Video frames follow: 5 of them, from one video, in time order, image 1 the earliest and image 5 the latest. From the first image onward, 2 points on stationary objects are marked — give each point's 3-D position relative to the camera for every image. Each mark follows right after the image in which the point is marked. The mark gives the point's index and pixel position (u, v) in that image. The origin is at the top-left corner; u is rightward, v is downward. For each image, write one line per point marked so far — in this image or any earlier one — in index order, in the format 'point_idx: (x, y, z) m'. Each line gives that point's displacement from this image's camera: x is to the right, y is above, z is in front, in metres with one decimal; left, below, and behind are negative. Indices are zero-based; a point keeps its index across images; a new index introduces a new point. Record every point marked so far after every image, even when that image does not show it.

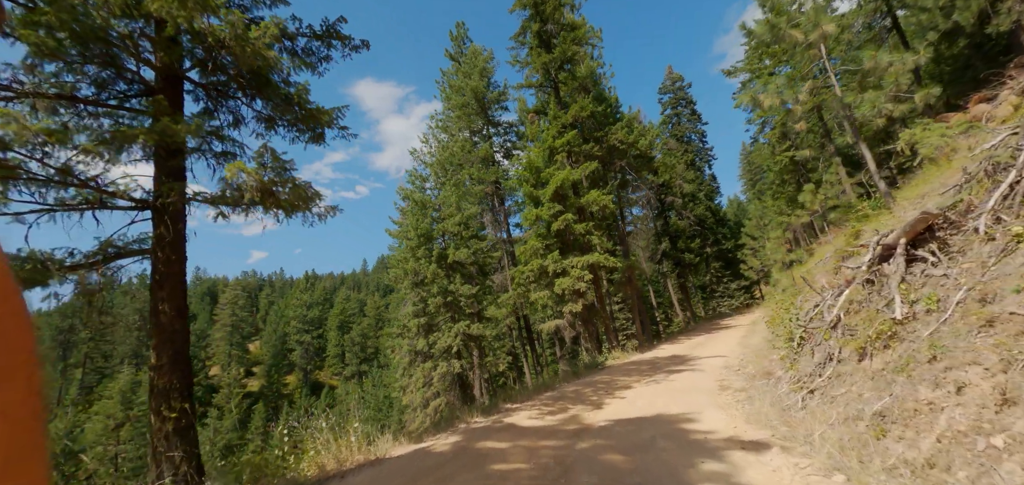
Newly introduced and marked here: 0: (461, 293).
0: (-2.0, -2.1, +18.0) m
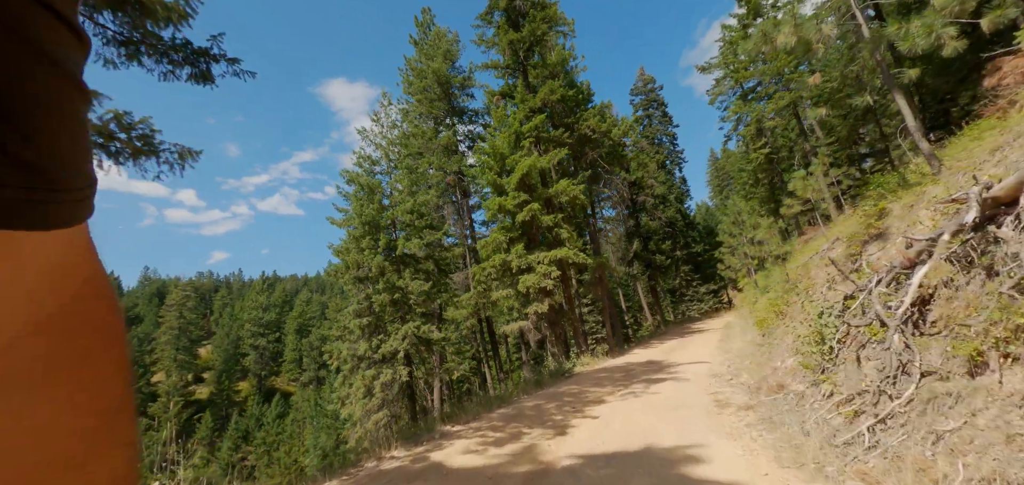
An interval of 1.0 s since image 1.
0: (-3.5, -1.7, +15.7) m
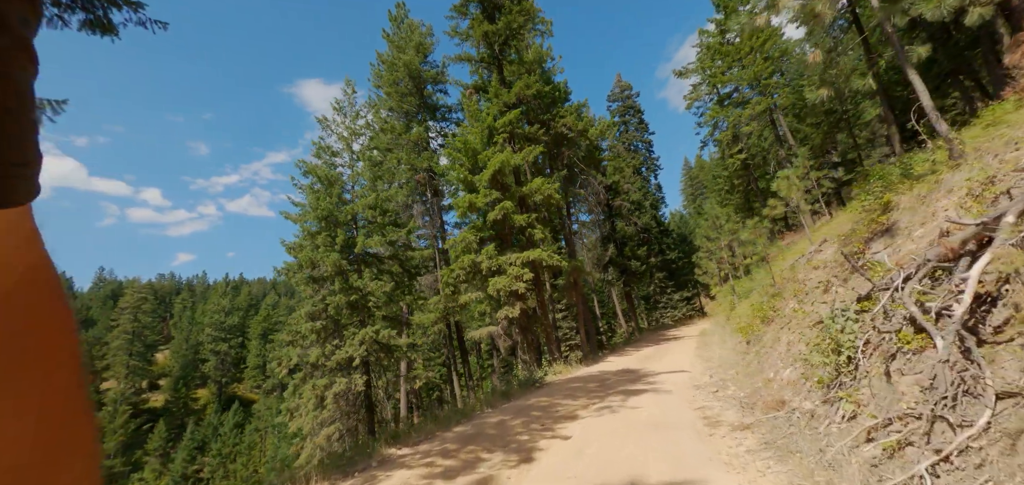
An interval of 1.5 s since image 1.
0: (-4.5, -1.6, +14.5) m
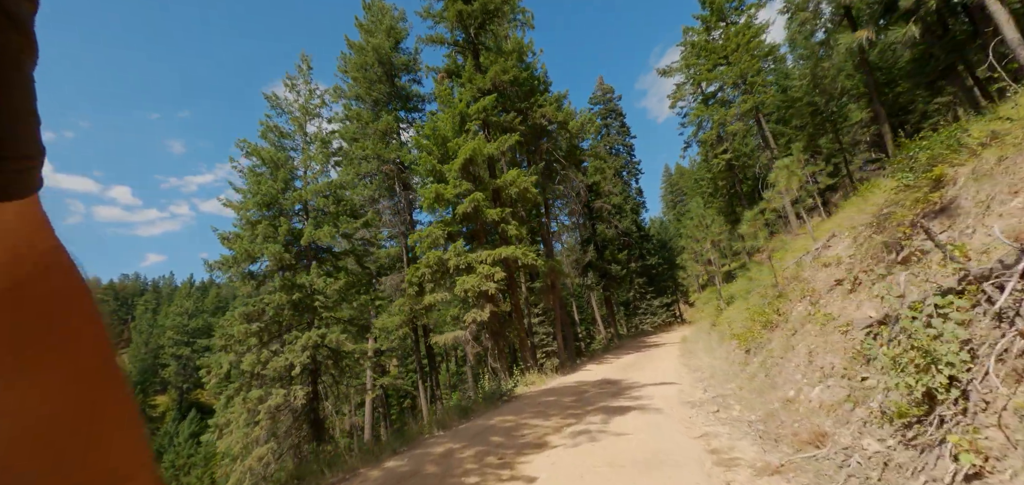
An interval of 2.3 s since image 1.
0: (-5.4, -1.4, +12.7) m
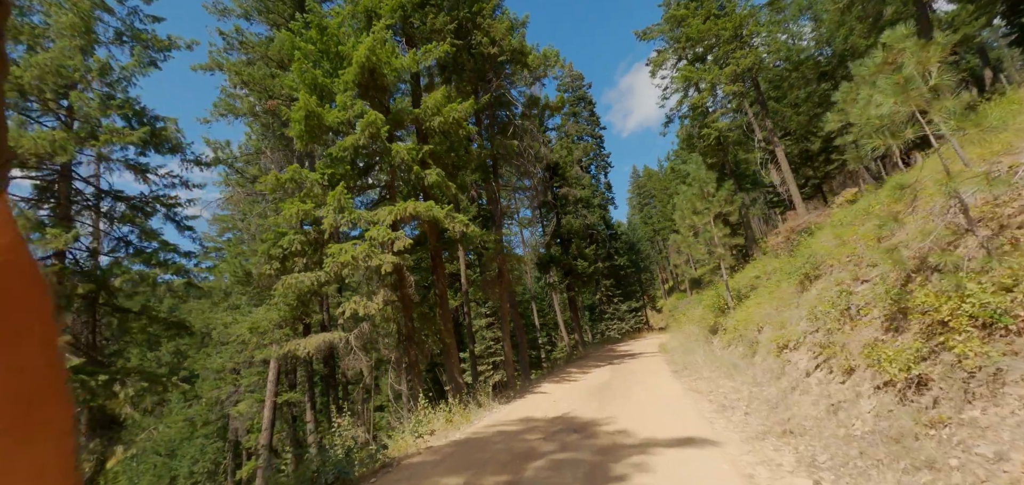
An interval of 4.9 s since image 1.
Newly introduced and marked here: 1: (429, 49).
0: (-7.1, -0.1, +6.7) m
1: (-2.1, +5.1, +11.6) m
